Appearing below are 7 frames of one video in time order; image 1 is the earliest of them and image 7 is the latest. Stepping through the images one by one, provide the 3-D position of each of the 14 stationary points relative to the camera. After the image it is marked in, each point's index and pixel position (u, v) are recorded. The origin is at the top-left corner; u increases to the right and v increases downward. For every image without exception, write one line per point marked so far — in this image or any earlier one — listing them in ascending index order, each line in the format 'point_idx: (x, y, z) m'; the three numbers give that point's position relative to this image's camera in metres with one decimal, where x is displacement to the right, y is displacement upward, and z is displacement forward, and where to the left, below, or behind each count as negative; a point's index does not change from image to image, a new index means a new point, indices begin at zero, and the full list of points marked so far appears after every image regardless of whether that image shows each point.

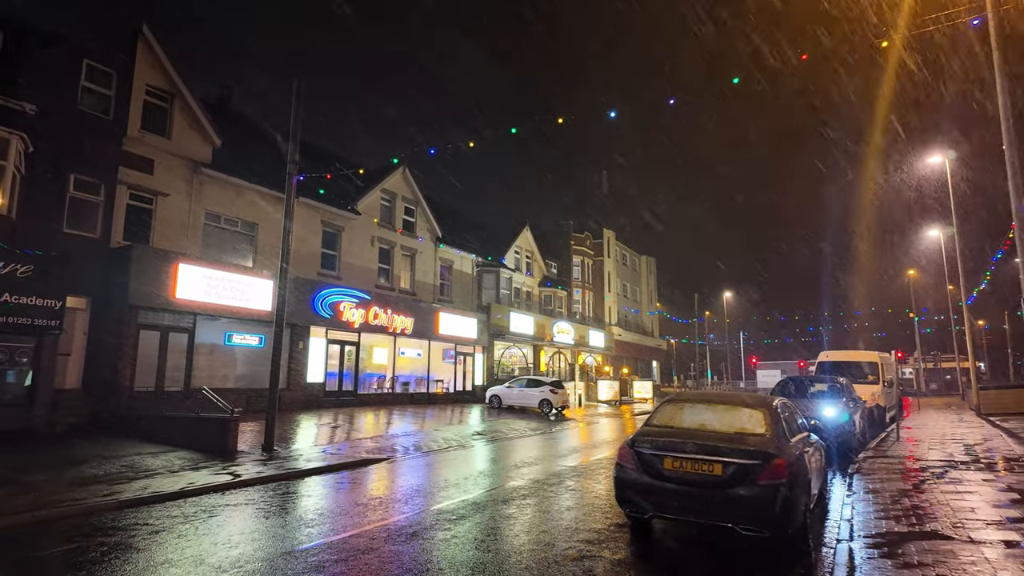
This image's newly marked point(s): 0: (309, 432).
0: (-5.8, -4.0, +16.3) m
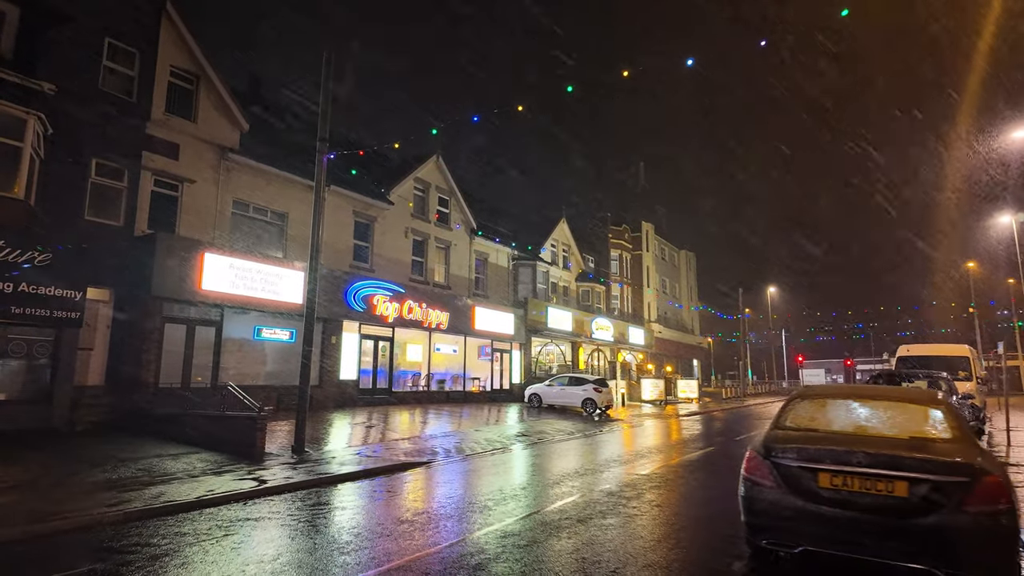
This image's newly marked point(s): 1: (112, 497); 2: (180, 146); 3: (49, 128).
0: (-4.5, -3.8, +15.3) m
1: (-5.3, -2.8, +7.7) m
2: (-9.3, +4.0, +16.3) m
3: (-10.6, +3.7, +13.3) m
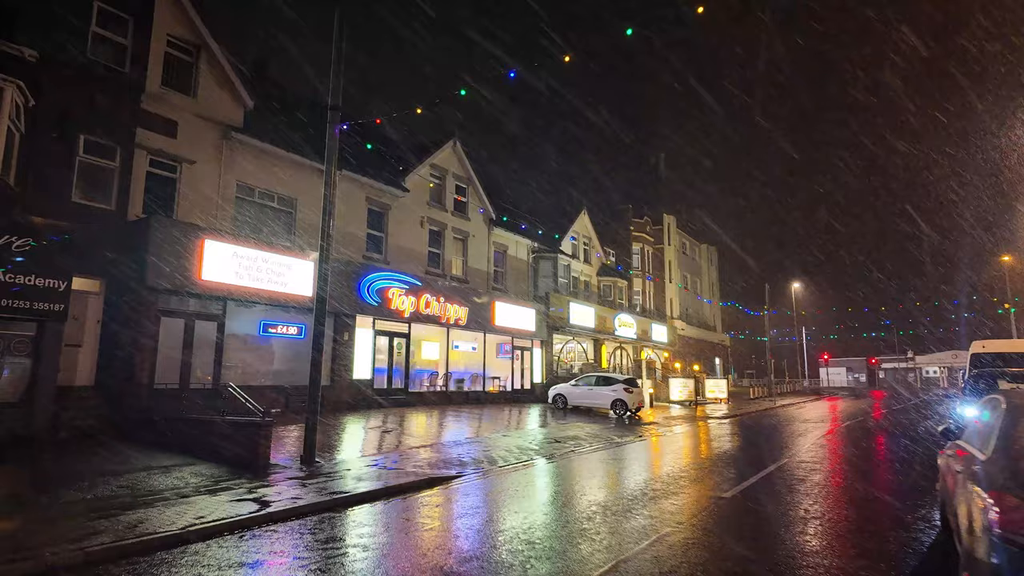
0: (-3.7, -3.5, +13.8) m
1: (-4.6, -2.5, +6.2) m
2: (-8.5, +4.2, +14.8) m
3: (-9.9, +3.9, +11.9) m
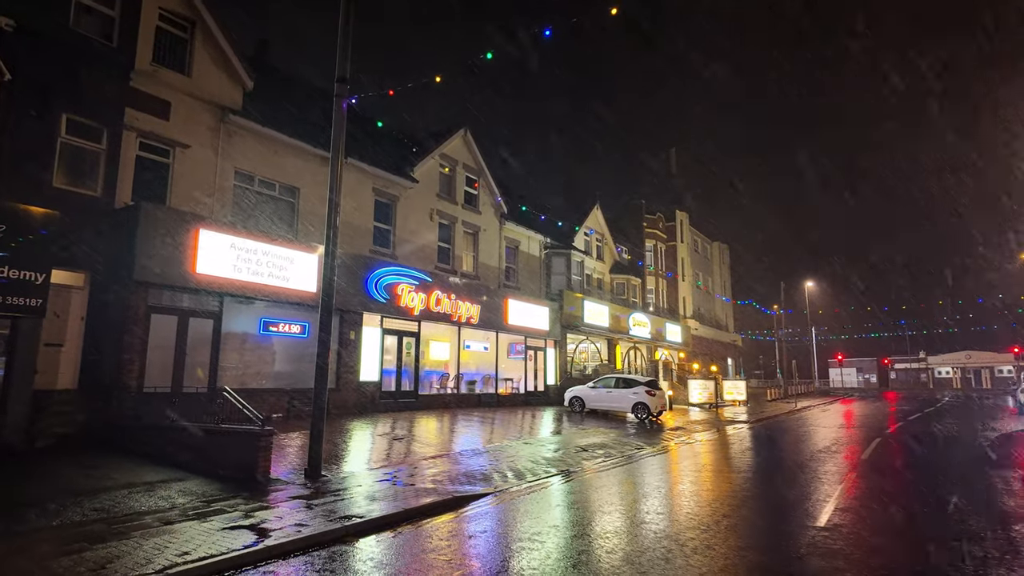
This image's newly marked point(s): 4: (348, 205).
0: (-3.2, -3.4, +12.6) m
1: (-4.1, -2.4, +5.0) m
2: (-8.0, +4.3, +13.7) m
3: (-9.4, +4.0, +10.7) m
4: (-4.9, +2.5, +17.5) m
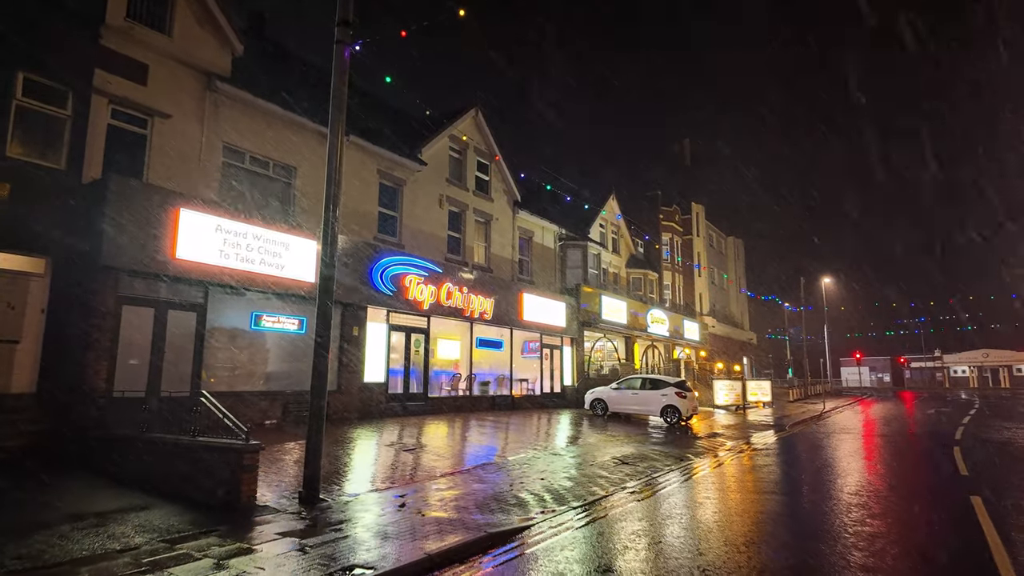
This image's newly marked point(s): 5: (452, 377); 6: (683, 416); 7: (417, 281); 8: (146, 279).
0: (-2.7, -3.2, +10.9) m
1: (-3.6, -2.2, +3.3) m
2: (-7.5, +4.5, +12.0) m
3: (-8.8, +4.2, +9.0) m
4: (-4.4, +2.7, +15.8) m
5: (-1.9, -2.9, +19.0) m
6: (+5.5, -4.1, +18.6) m
7: (-2.7, +0.2, +16.8) m
8: (-7.0, +0.1, +11.1) m
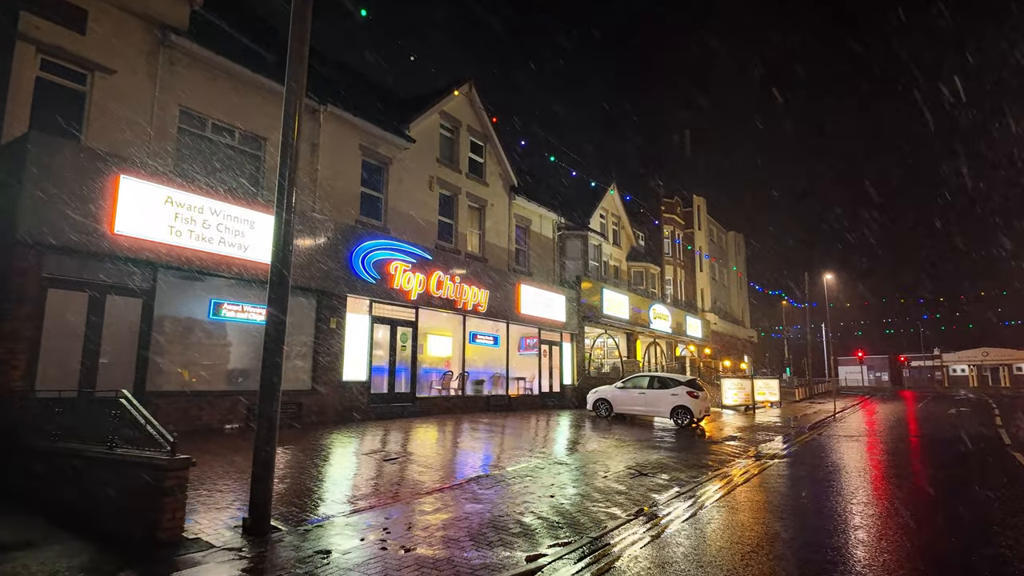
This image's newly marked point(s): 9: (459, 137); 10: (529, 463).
0: (-2.7, -2.9, +9.3) m
1: (-3.5, -1.9, +1.7) m
2: (-7.5, +4.8, +10.3) m
3: (-8.8, +4.5, +7.3) m
4: (-4.5, +3.0, +14.1) m
5: (-2.0, -2.6, +17.3) m
6: (+5.4, -3.8, +17.1) m
7: (-2.8, +0.5, +15.1) m
8: (-7.0, +0.4, +9.4) m
9: (-1.7, +4.9, +18.7) m
10: (+0.3, -3.2, +10.7) m
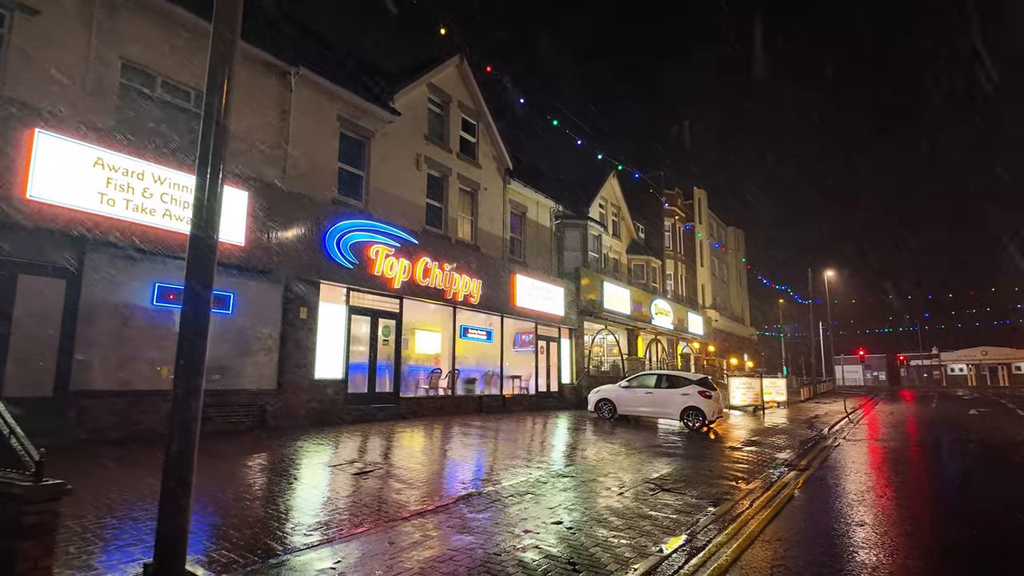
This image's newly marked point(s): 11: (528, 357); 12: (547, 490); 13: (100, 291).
0: (-2.7, -2.6, +7.7) m
1: (-3.5, -1.6, +0.1) m
2: (-7.5, +5.1, +8.6) m
3: (-8.8, +4.8, +5.6) m
4: (-4.5, +3.3, +12.5) m
5: (-2.2, -2.3, +15.8) m
6: (+5.2, -3.5, +15.6) m
7: (-2.9, +0.8, +13.5) m
8: (-7.0, +0.7, +7.8) m
9: (-1.8, +5.2, +17.2) m
10: (+0.3, -2.9, +9.1) m
11: (+0.5, -2.3, +19.3) m
12: (+0.5, -2.8, +8.4) m
13: (-6.4, -0.1, +9.2) m
